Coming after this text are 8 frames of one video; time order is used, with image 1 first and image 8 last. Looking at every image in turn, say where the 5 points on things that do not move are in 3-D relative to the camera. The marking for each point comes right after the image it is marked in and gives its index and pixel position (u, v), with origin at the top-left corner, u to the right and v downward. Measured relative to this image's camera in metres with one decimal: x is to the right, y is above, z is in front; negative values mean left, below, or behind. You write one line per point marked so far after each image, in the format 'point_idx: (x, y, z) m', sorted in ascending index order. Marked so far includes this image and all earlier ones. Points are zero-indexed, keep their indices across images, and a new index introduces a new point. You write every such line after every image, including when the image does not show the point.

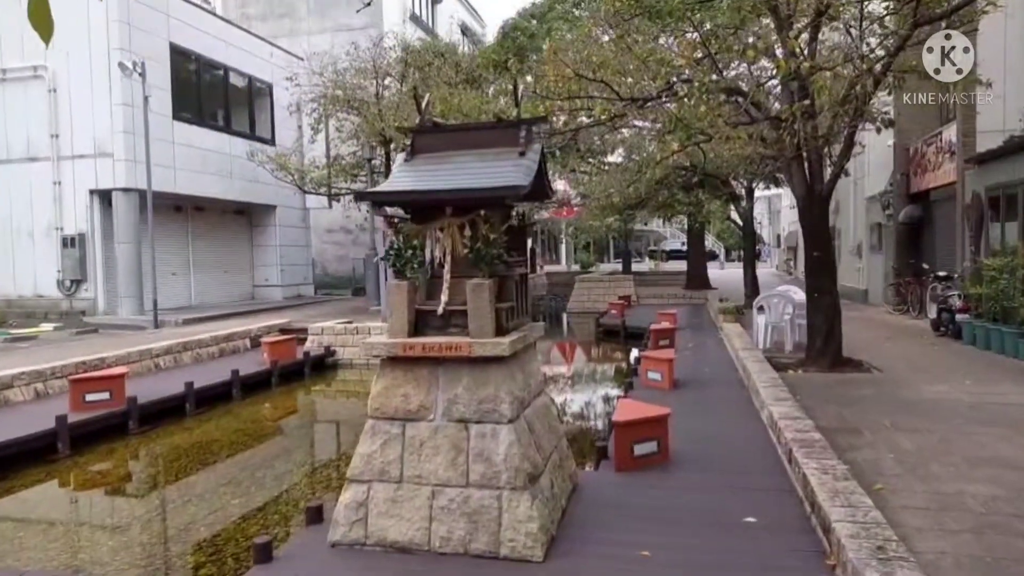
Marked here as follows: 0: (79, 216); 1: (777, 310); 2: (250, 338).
0: (-10.3, +1.7, +17.2) m
1: (+4.1, -0.3, +11.1) m
2: (-5.1, -1.0, +14.0) m
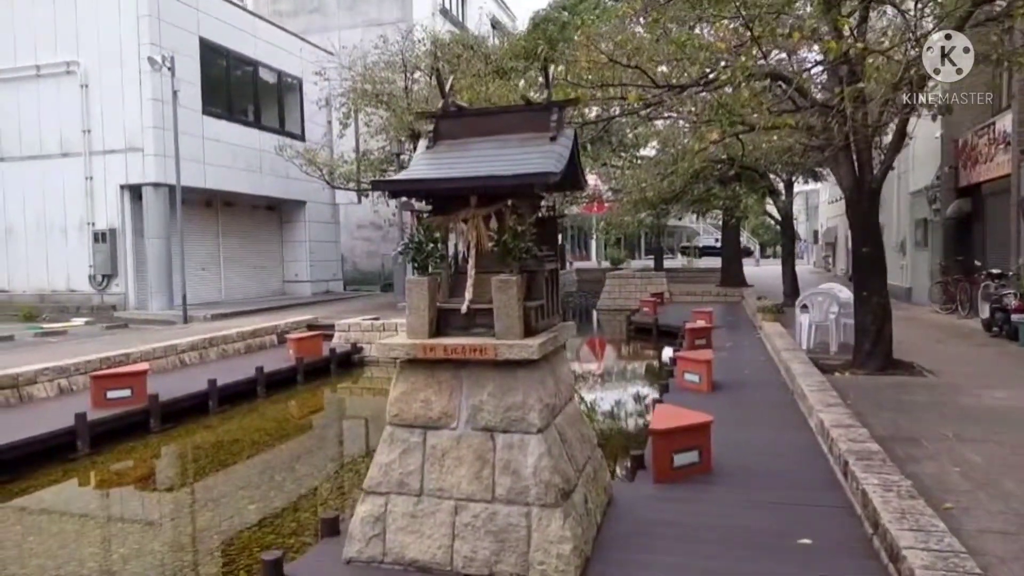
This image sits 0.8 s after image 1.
0: (-9.6, +1.8, +17.3) m
1: (+4.5, -0.3, +10.5) m
2: (-4.5, -0.9, +13.8) m
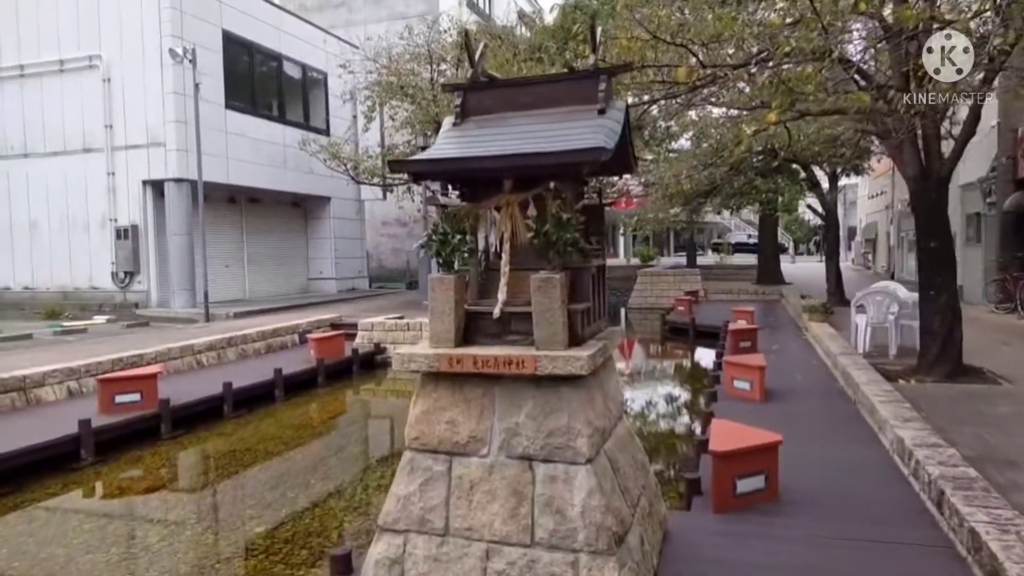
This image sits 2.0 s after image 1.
0: (-8.9, +1.9, +17.0) m
1: (+4.9, -0.3, +9.7) m
2: (-3.9, -0.9, +13.4) m
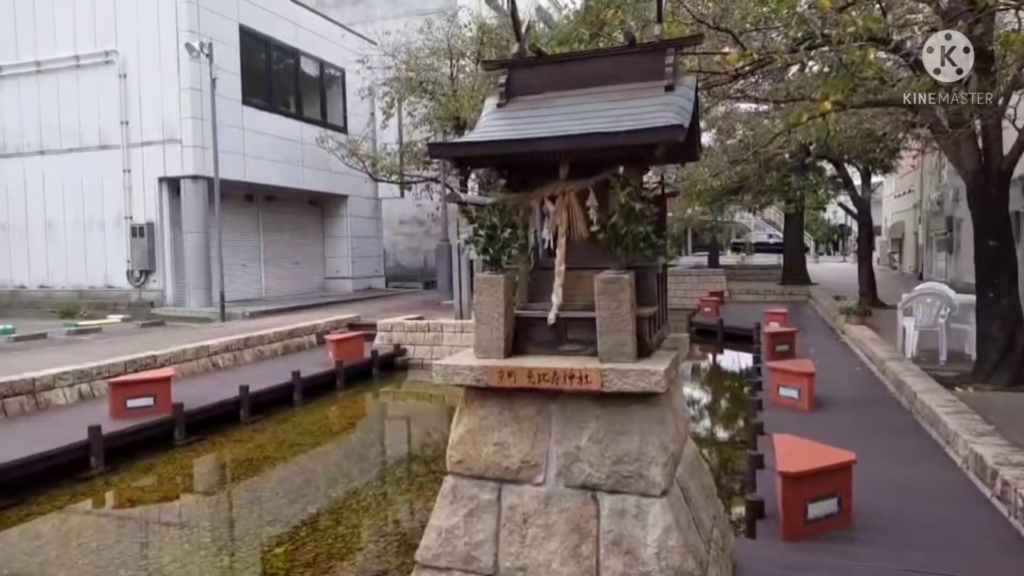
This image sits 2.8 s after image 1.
0: (-8.4, +1.9, +16.7) m
1: (+5.3, -0.3, +9.2) m
2: (-3.5, -0.9, +13.0) m
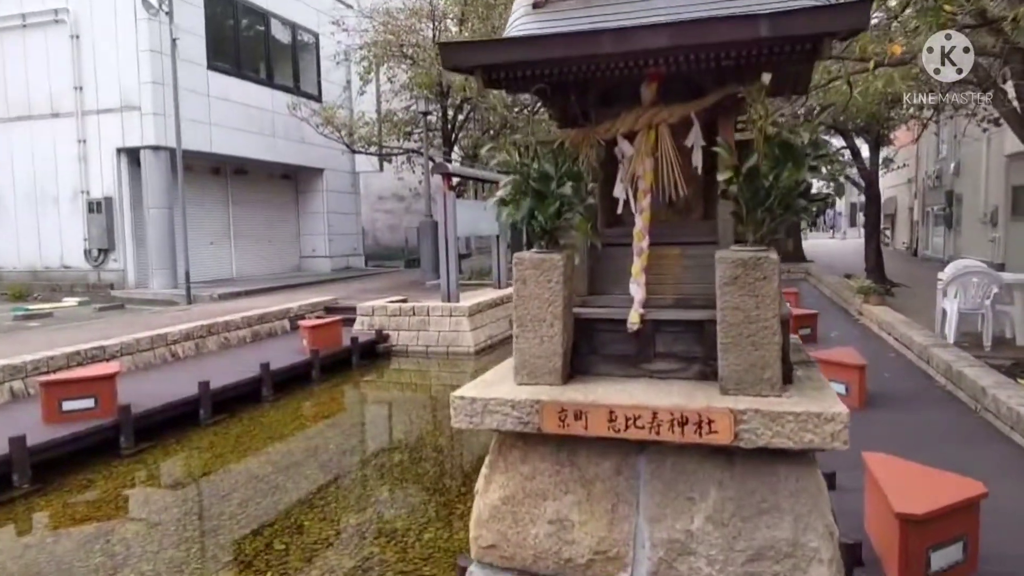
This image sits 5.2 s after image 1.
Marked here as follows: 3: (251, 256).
0: (-8.6, +2.3, +15.3) m
1: (+5.3, -0.1, +8.3) m
2: (-3.6, -0.5, +11.8) m
3: (-6.9, +0.8, +19.1) m
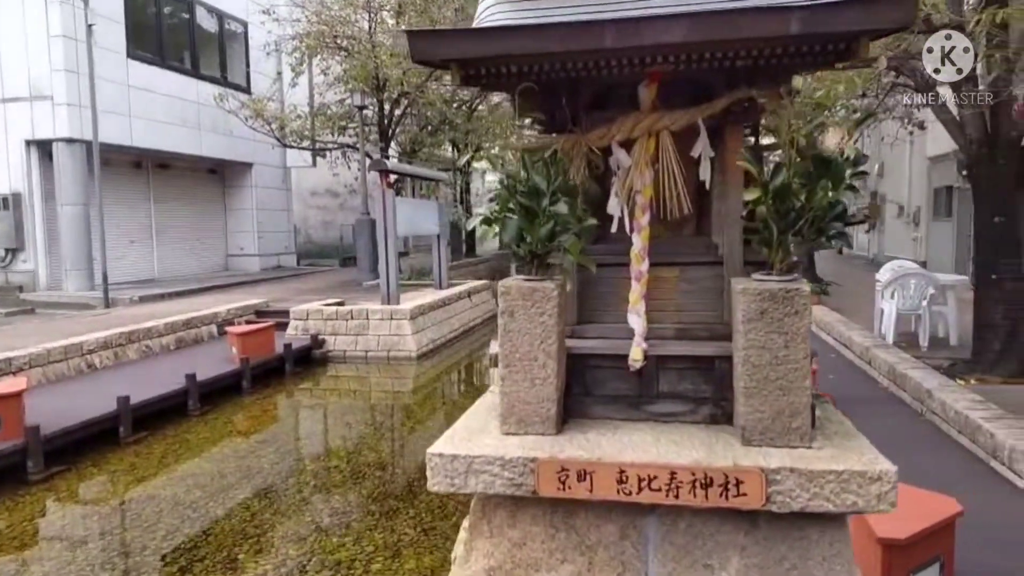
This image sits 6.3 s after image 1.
0: (-9.8, +2.3, +14.2) m
1: (+4.6, -0.1, +8.4) m
2: (-4.5, -0.6, +11.2) m
3: (-8.4, +0.8, +18.1) m
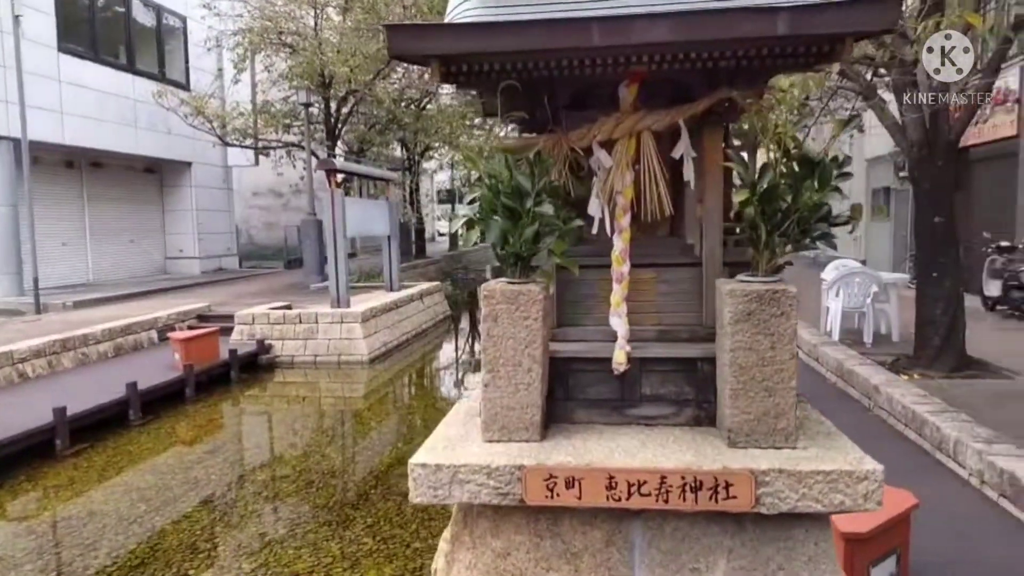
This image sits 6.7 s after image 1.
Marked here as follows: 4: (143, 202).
0: (-10.8, +2.2, +13.4) m
1: (+4.1, 0.0, +8.7) m
2: (-5.3, -0.6, +10.8) m
3: (-9.6, +0.7, +17.5) m
4: (-9.4, +2.2, +18.7) m
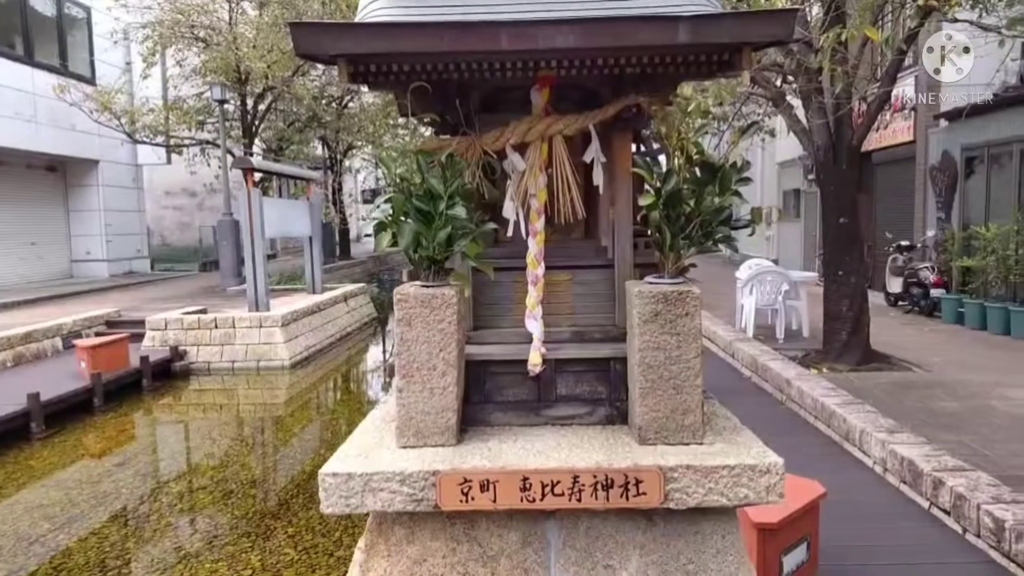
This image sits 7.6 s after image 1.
0: (-12.1, +2.1, +12.3) m
1: (+3.2, 0.0, +9.1) m
2: (-6.3, -0.7, +10.2) m
3: (-11.4, +0.6, +16.4) m
4: (-11.3, +2.1, +17.6) m
